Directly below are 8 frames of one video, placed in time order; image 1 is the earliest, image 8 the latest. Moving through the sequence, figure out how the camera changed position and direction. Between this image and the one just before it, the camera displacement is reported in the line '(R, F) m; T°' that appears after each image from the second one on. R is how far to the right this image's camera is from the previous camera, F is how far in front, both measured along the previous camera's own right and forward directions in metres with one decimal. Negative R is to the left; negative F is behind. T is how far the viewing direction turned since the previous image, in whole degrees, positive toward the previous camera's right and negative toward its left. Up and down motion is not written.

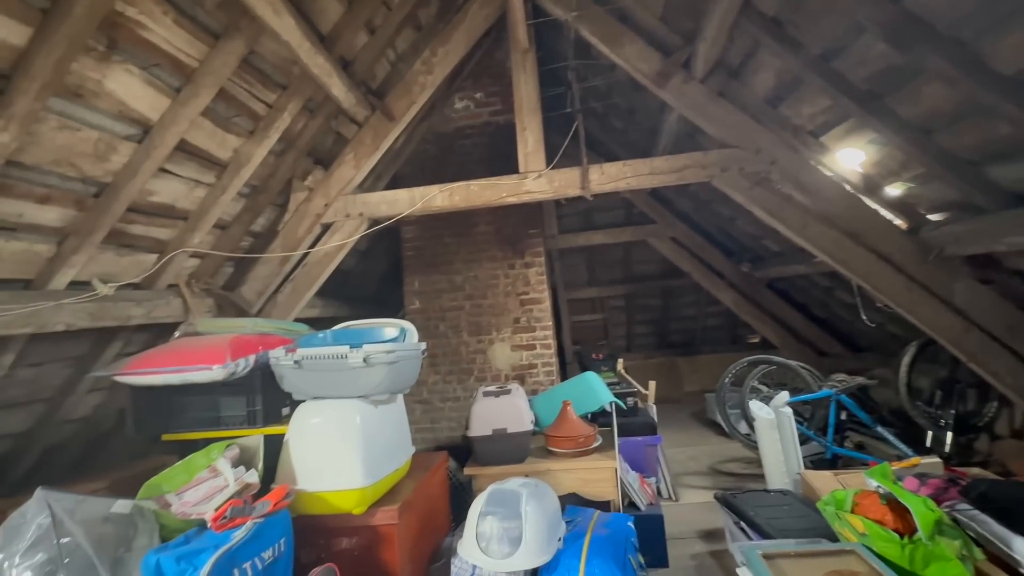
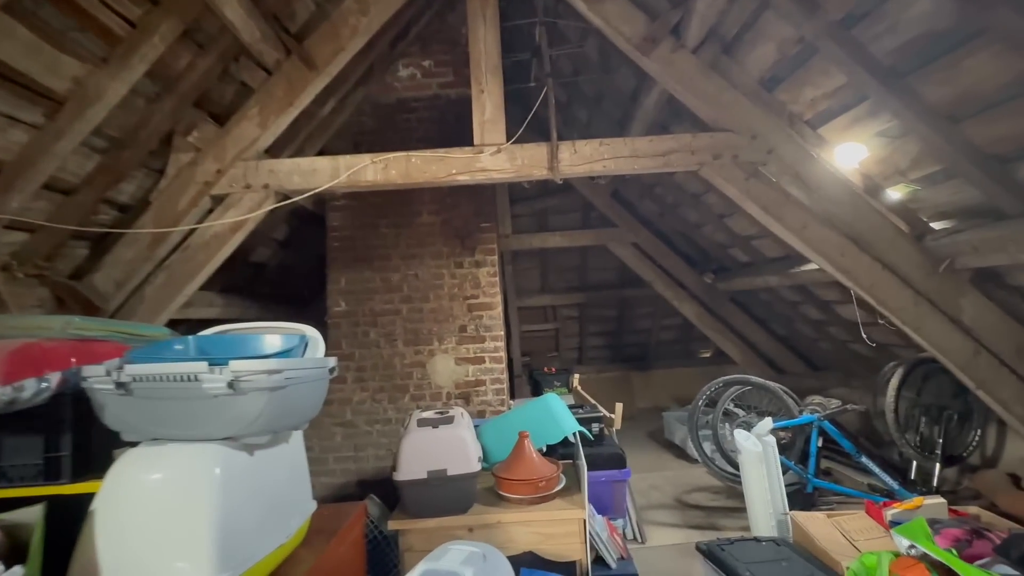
(0.0, +0.6) m; +7°
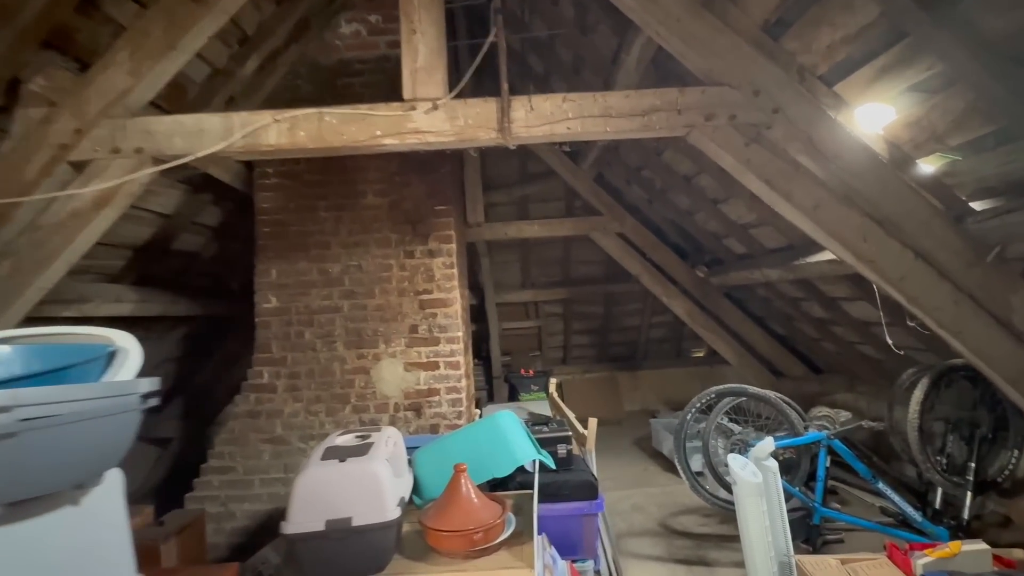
(+0.2, +0.5) m; +1°
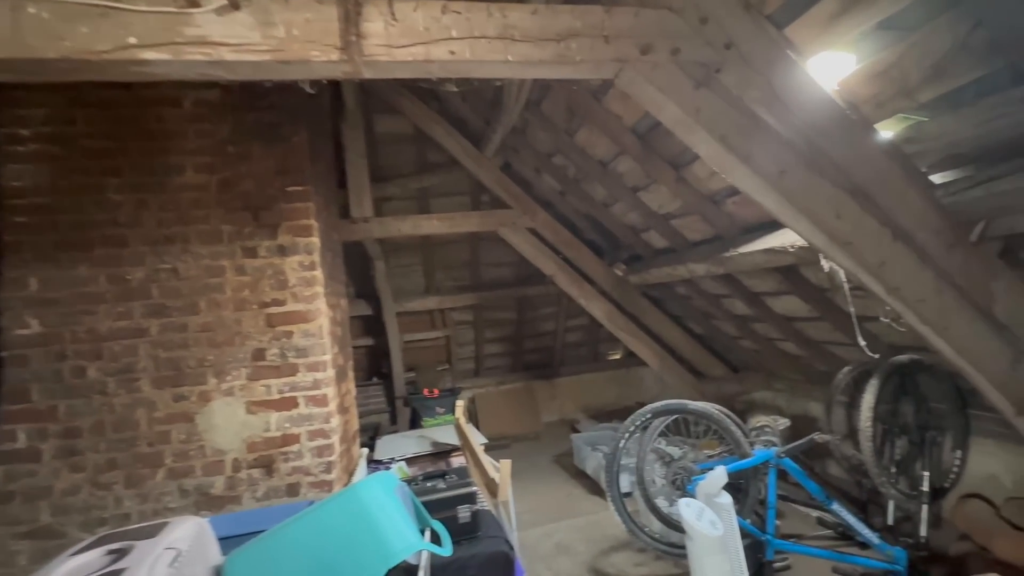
(+0.1, +0.6) m; +10°
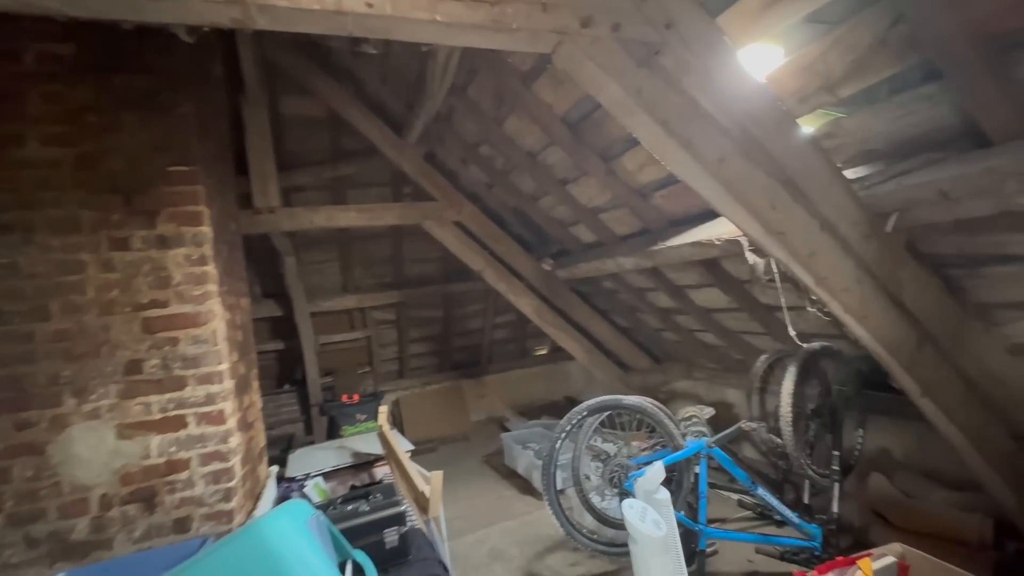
(0.0, +0.1) m; +9°
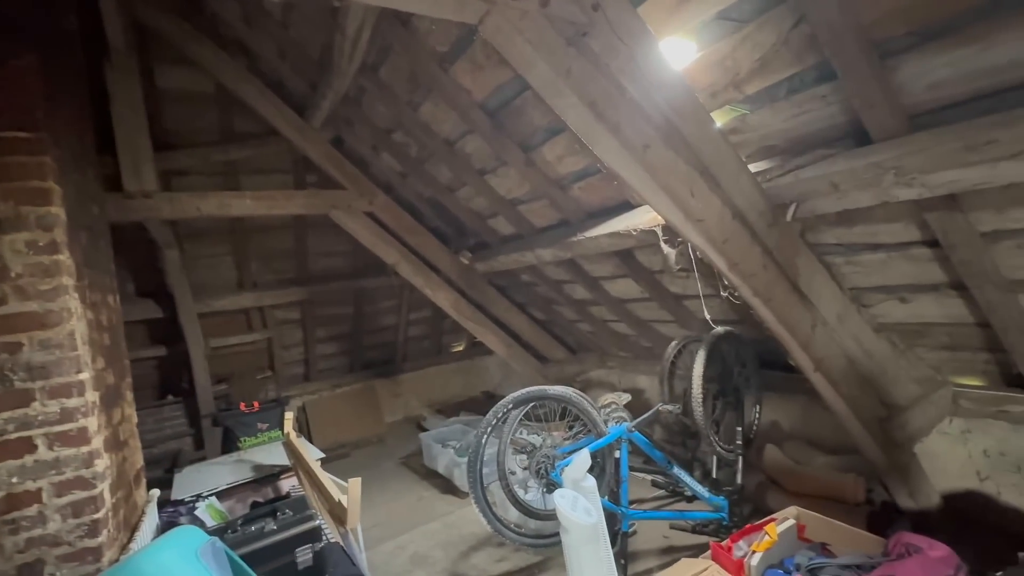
(0.0, +0.1) m; +11°
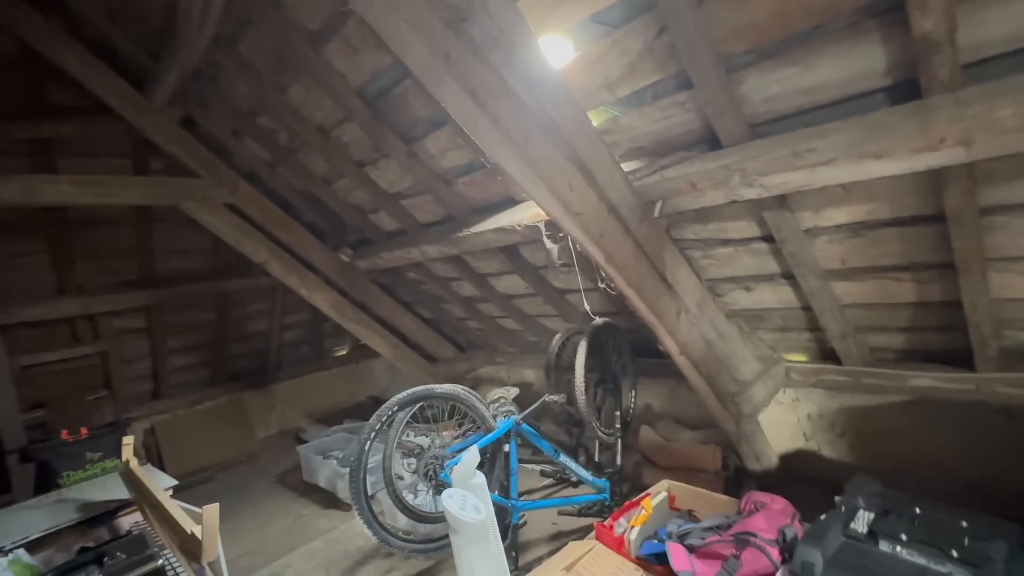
(0.0, 0.0) m; +13°
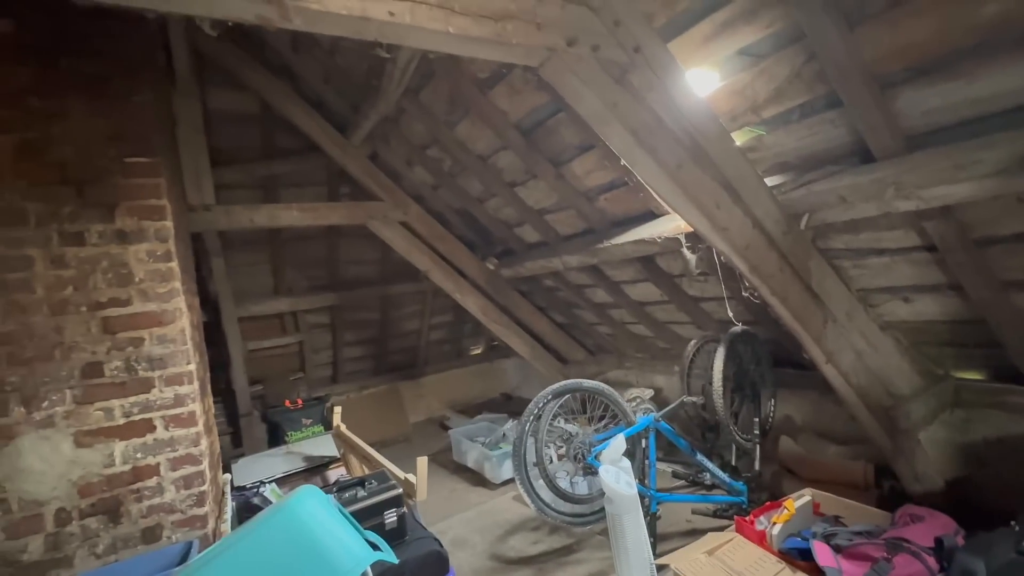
(-0.1, -0.3) m; -14°
